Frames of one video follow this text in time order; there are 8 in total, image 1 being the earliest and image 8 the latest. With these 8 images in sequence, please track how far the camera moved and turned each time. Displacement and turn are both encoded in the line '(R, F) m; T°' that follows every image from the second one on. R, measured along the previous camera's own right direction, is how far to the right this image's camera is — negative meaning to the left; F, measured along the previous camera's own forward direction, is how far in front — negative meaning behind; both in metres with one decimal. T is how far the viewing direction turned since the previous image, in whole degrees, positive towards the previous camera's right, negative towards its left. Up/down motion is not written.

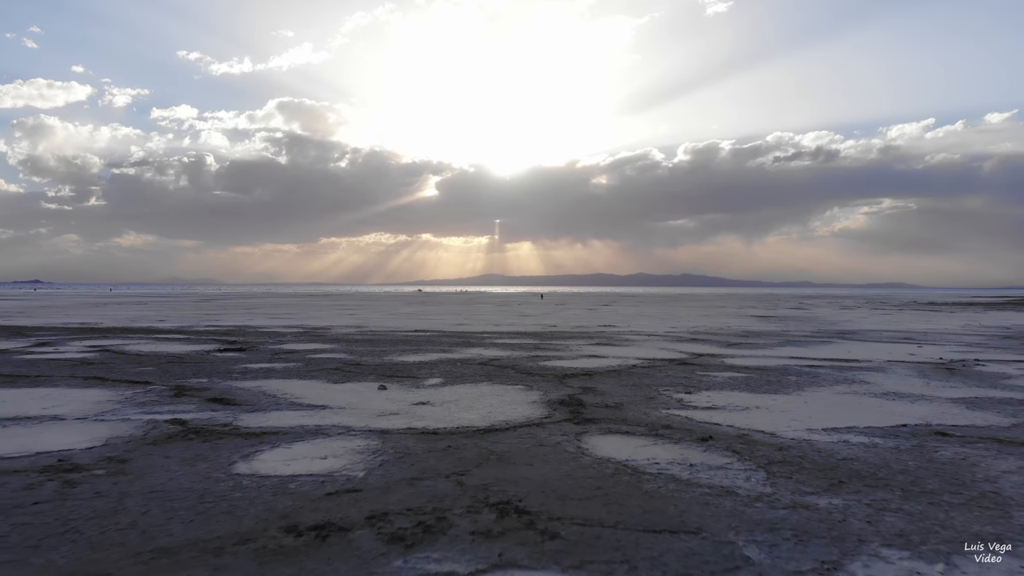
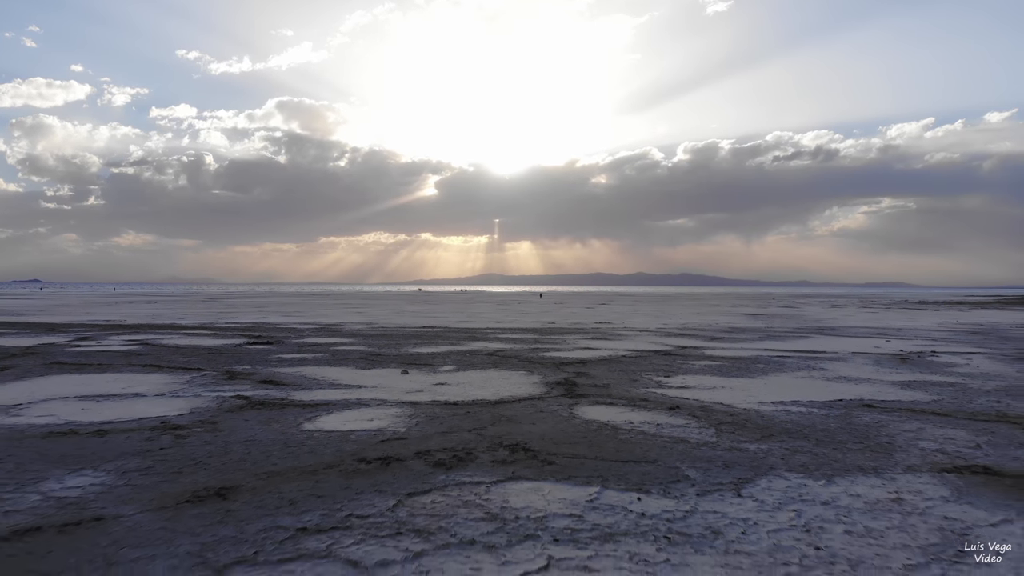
(-0.1, -1.4) m; 0°
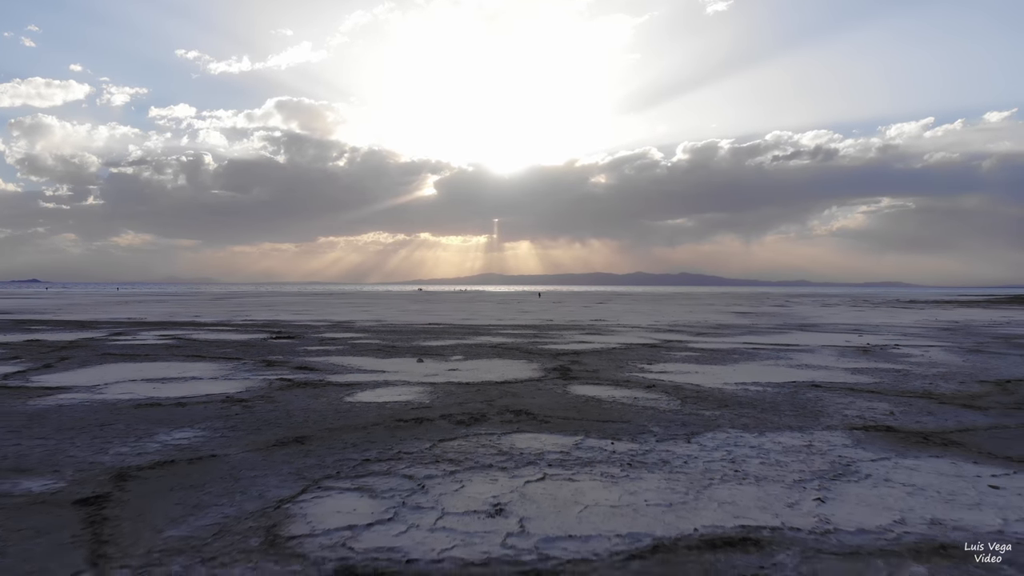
(-0.1, -1.4) m; 0°
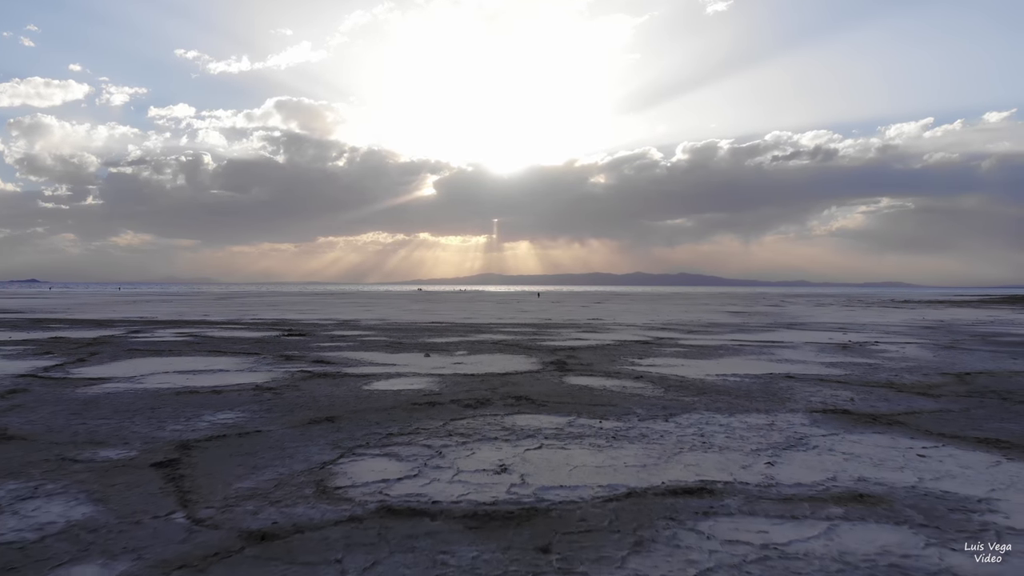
(0.0, -0.9) m; 0°
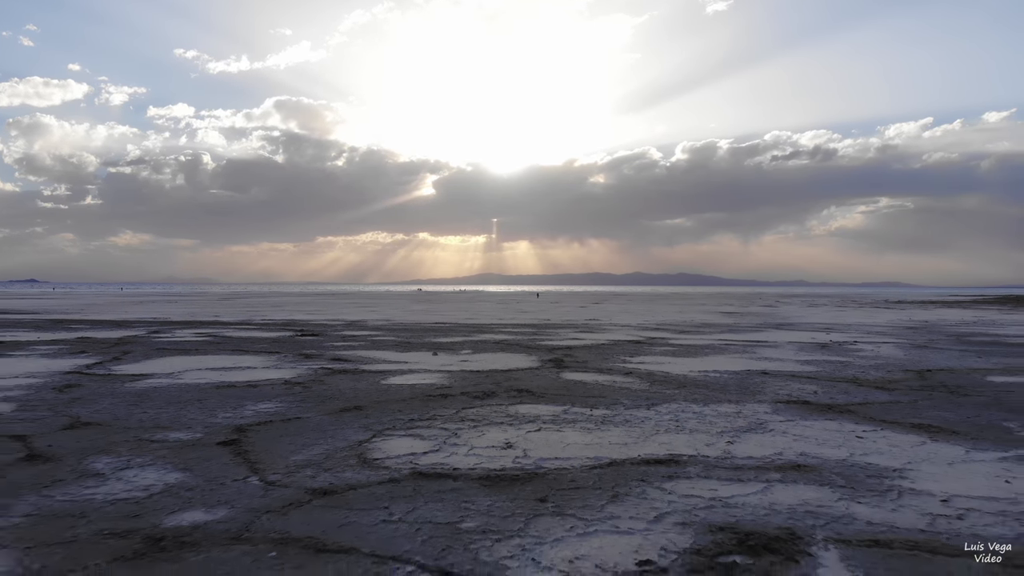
(0.0, -1.1) m; 0°
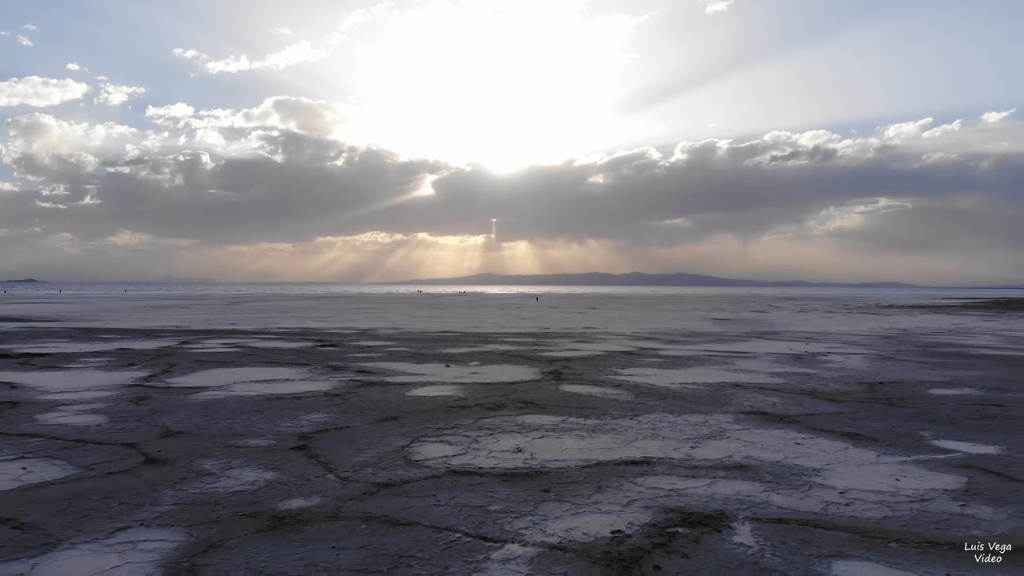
(-0.1, -1.7) m; 0°
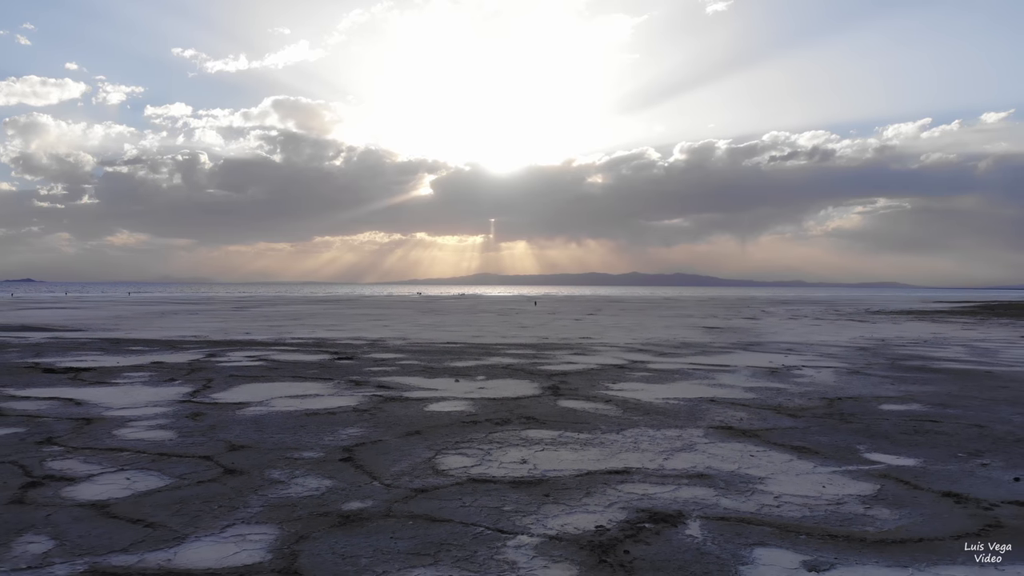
(-0.1, -1.8) m; 0°
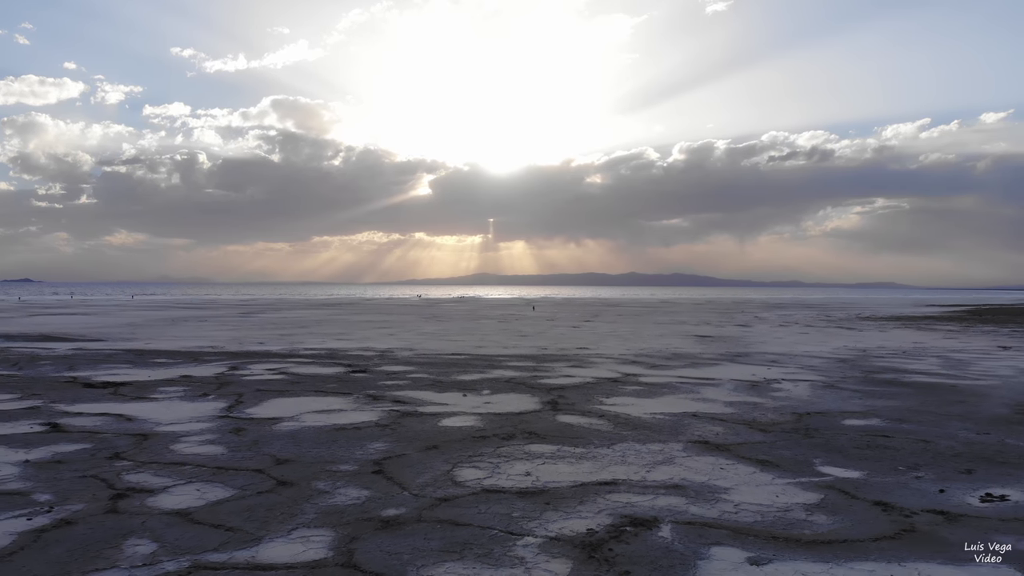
(-0.1, -1.8) m; 0°
